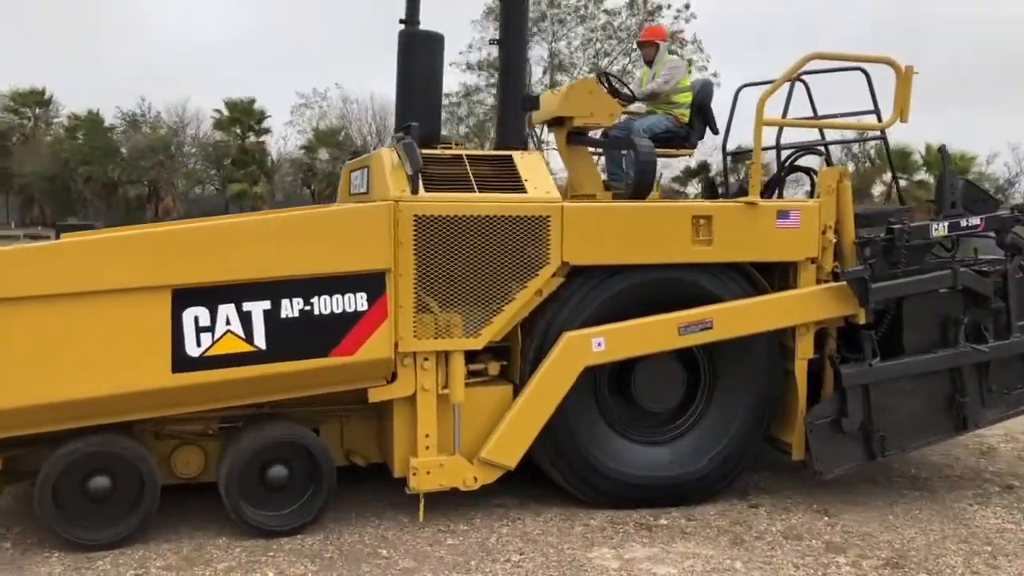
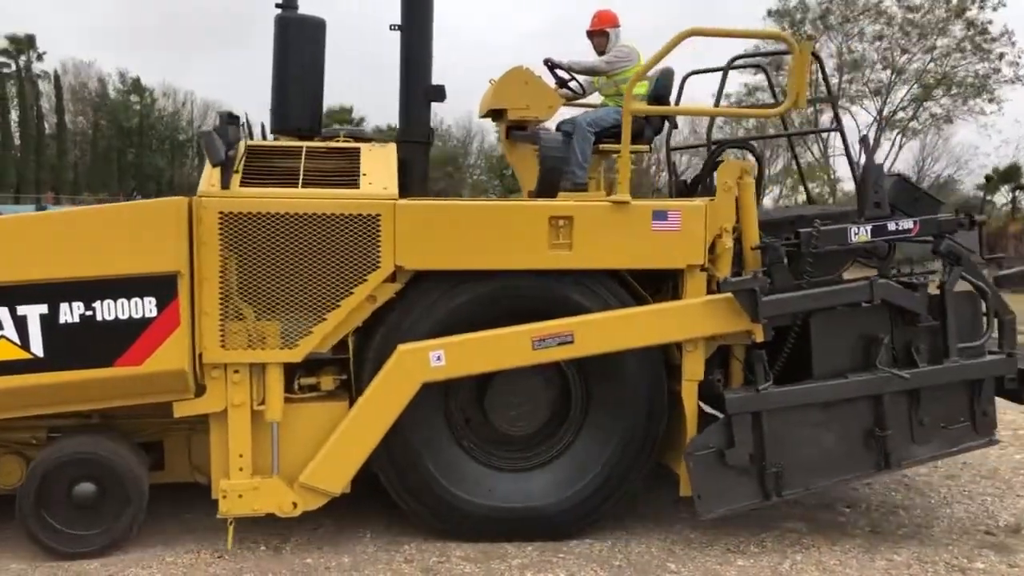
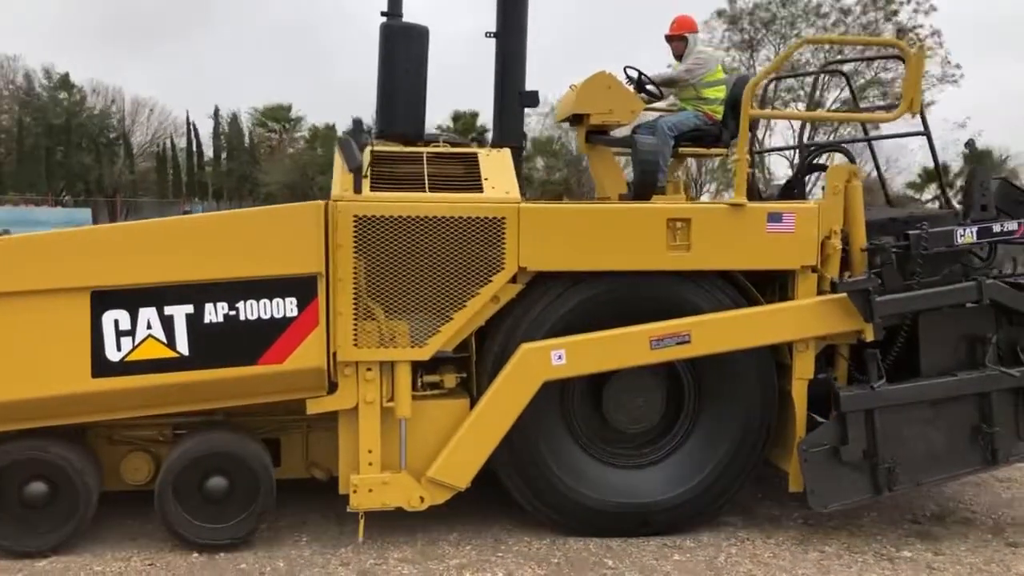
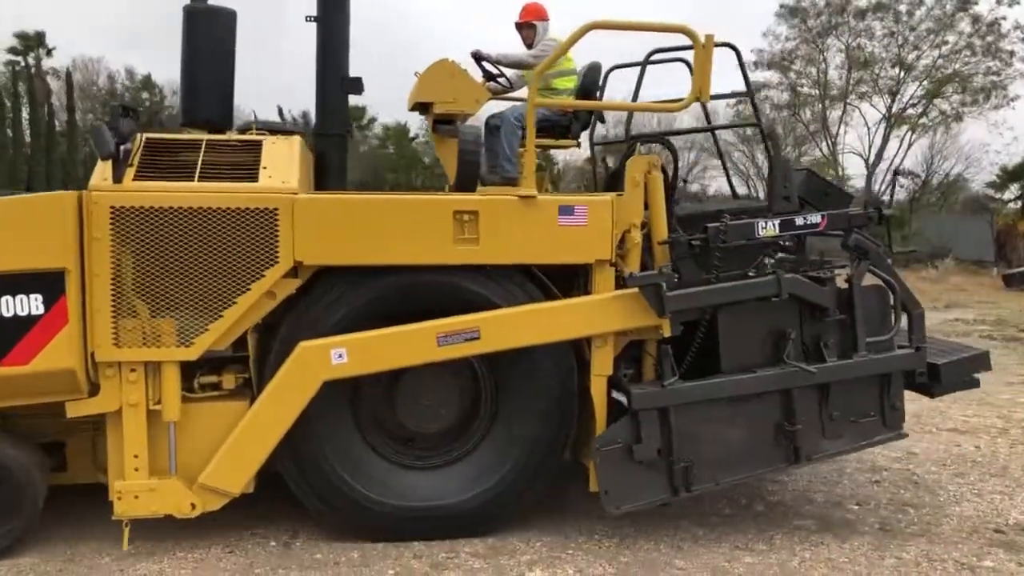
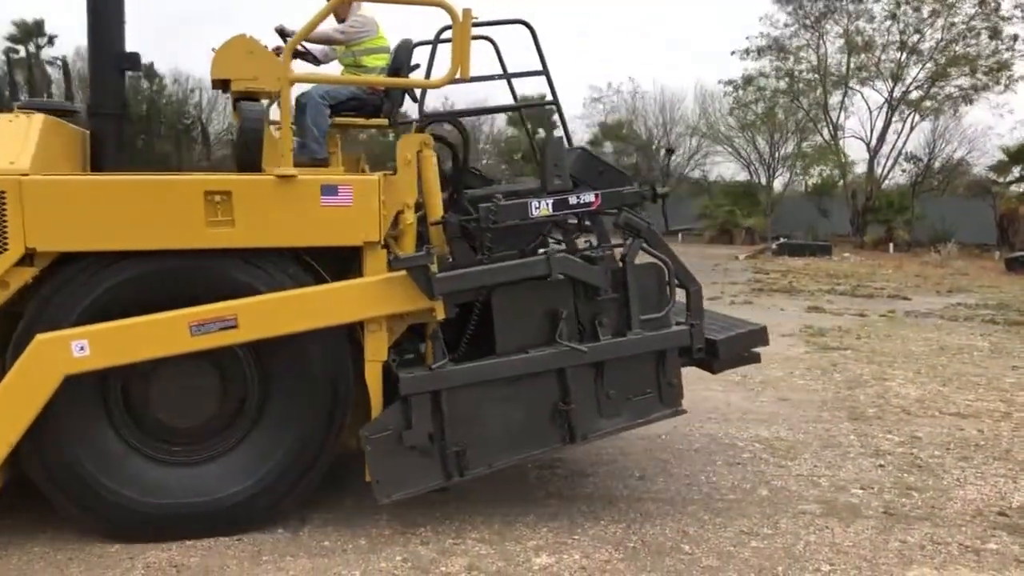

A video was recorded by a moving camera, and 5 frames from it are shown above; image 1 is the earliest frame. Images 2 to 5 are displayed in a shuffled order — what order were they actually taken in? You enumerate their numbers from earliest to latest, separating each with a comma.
3, 2, 4, 5
